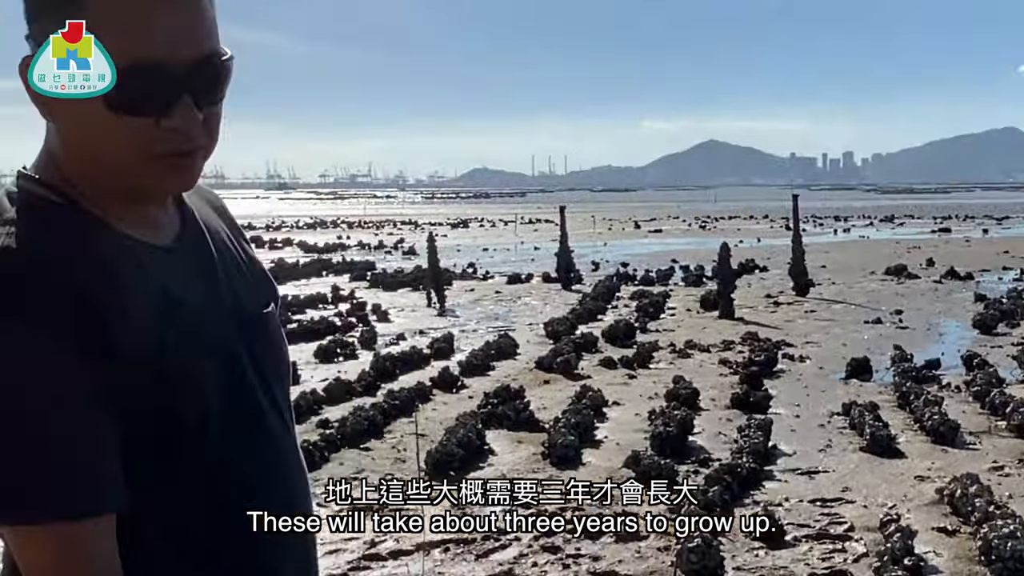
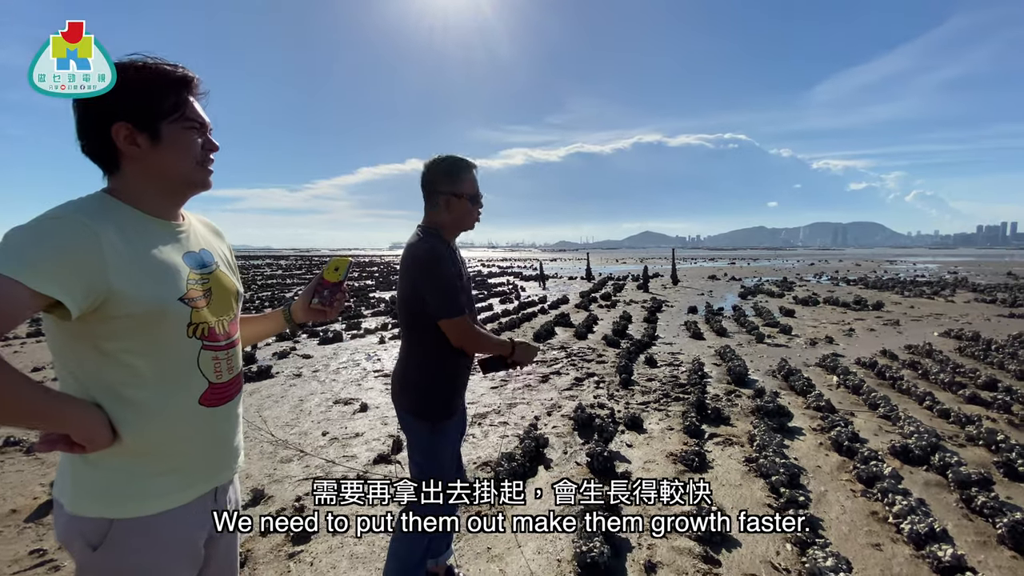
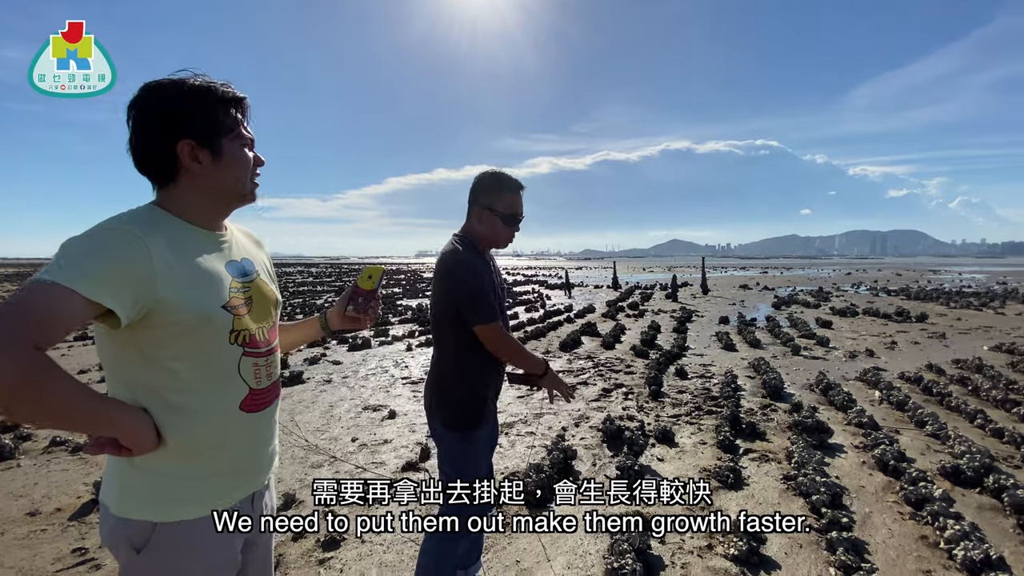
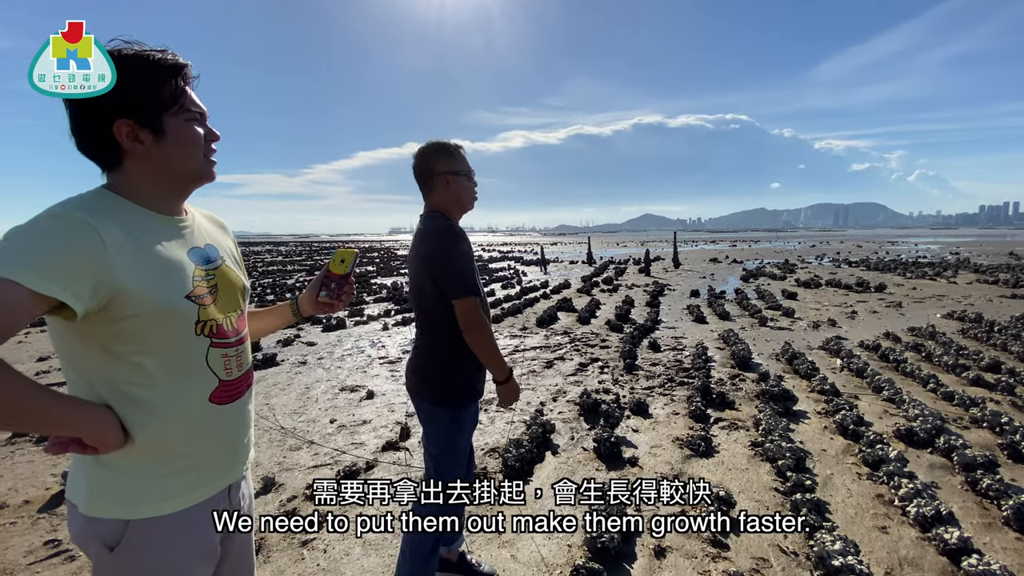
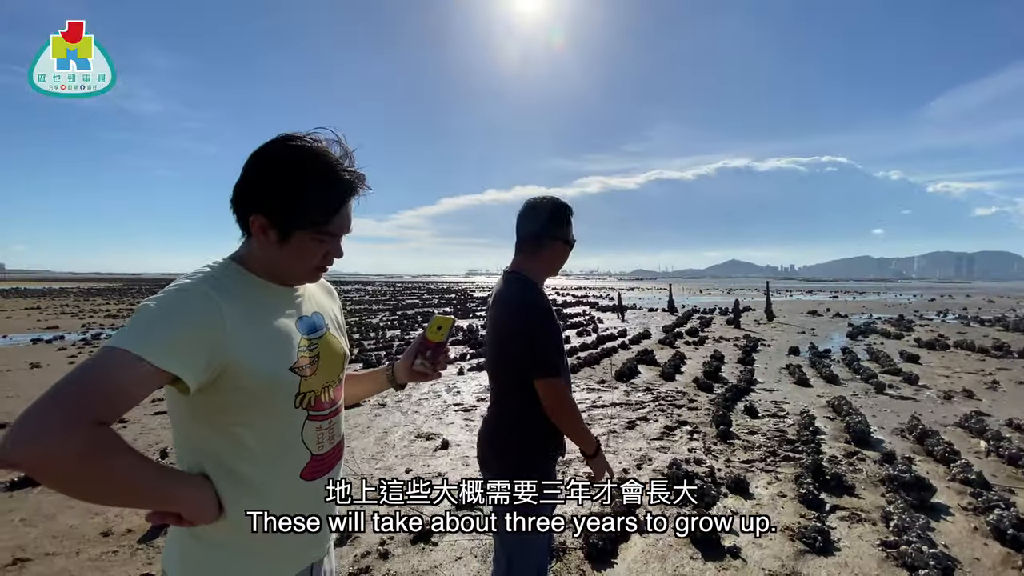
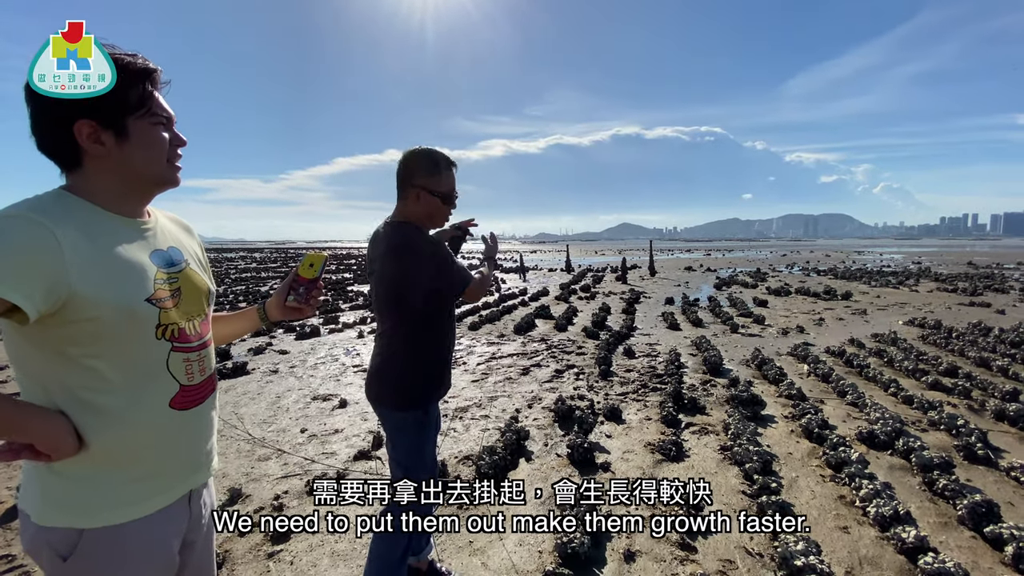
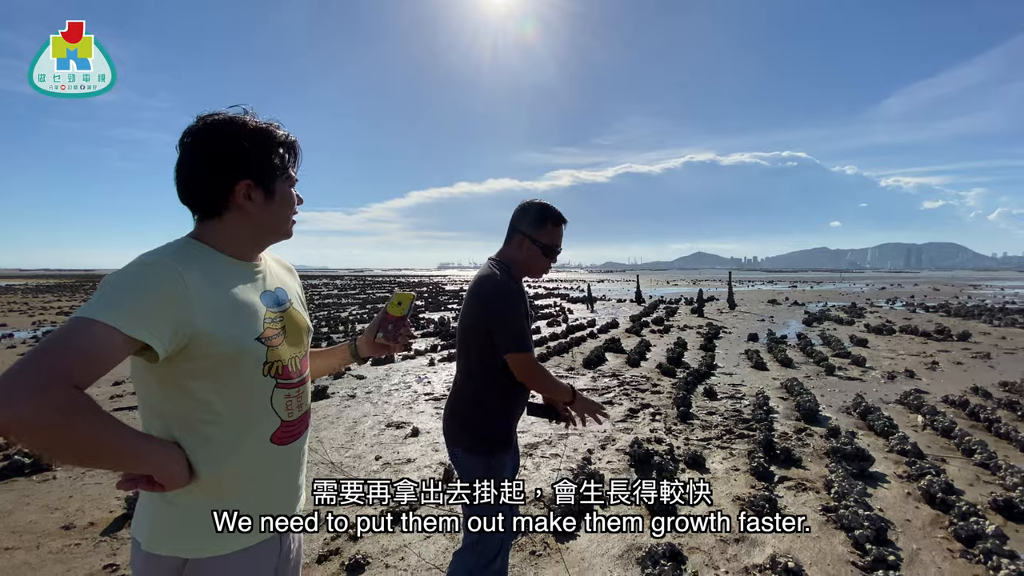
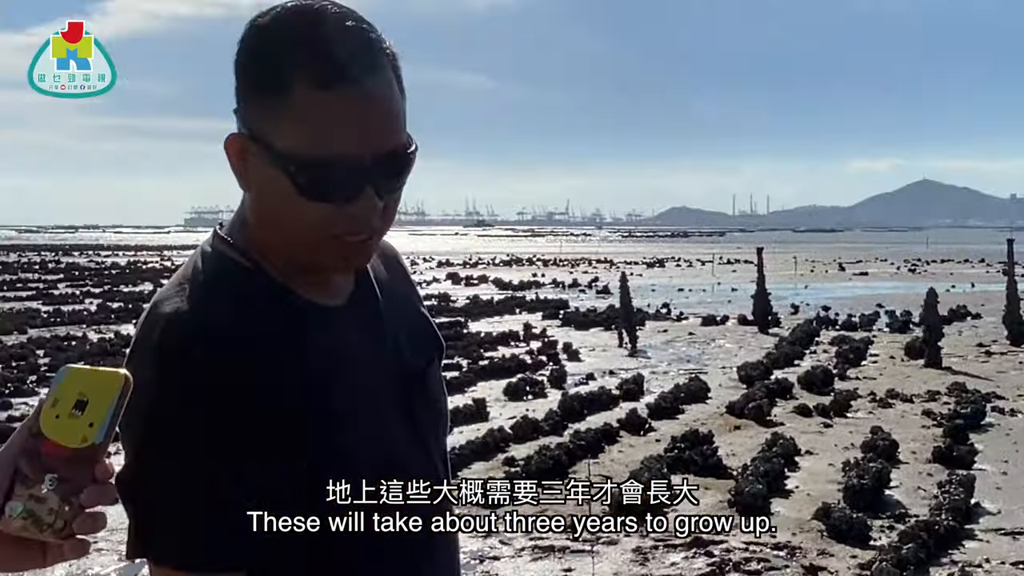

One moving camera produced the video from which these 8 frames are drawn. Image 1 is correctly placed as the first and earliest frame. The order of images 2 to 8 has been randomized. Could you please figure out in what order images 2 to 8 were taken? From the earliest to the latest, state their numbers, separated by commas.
8, 5, 7, 3, 2, 6, 4
